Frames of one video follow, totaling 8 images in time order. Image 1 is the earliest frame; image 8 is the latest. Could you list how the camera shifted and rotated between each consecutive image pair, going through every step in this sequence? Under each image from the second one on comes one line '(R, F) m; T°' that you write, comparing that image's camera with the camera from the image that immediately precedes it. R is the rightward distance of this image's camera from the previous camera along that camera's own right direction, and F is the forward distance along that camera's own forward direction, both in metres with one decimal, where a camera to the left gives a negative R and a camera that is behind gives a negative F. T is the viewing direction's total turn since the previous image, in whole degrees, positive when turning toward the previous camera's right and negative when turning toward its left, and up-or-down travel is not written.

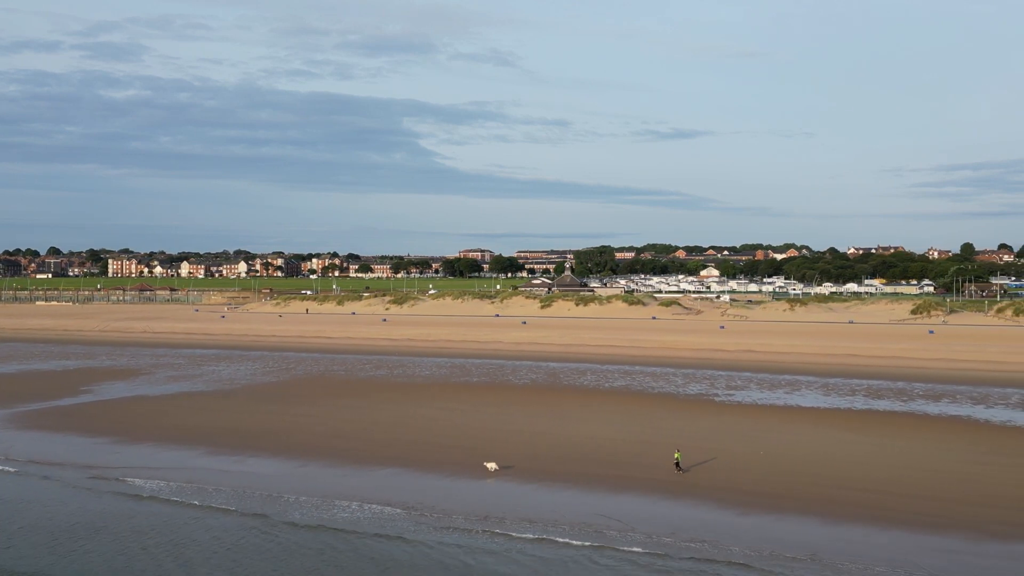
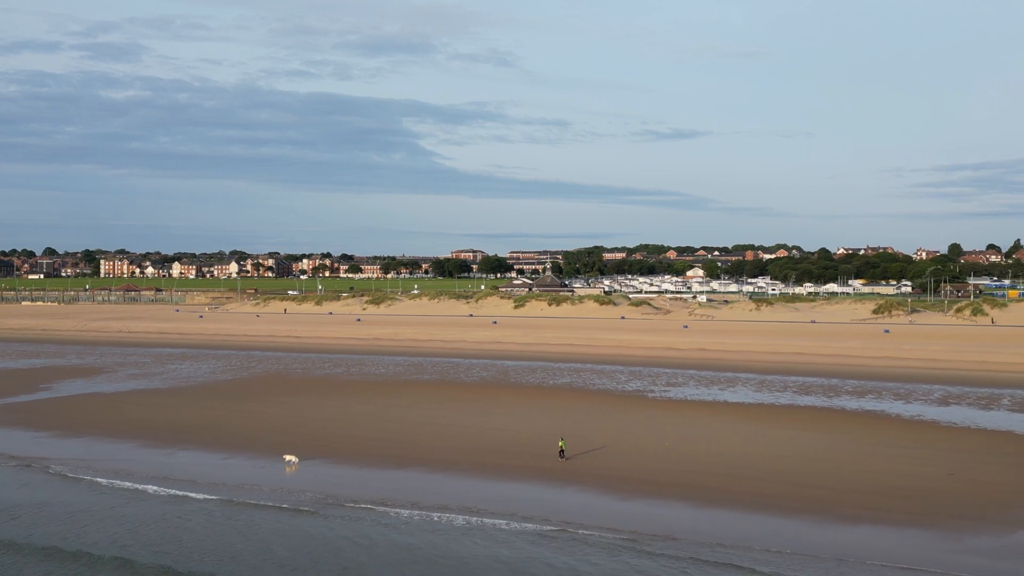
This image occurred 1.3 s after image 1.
(+1.4, -0.7) m; 0°
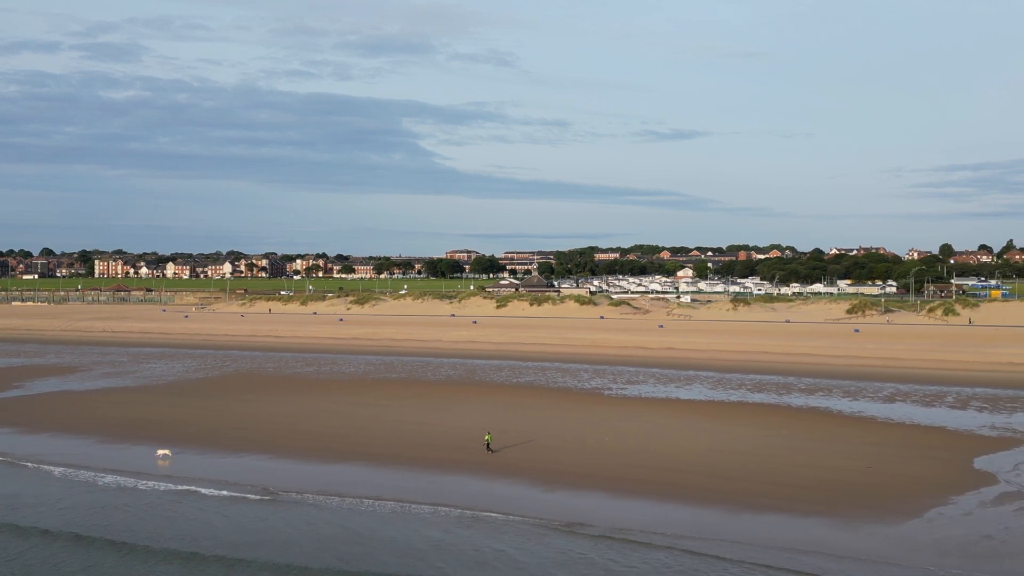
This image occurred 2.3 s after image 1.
(+1.0, -0.5) m; 0°
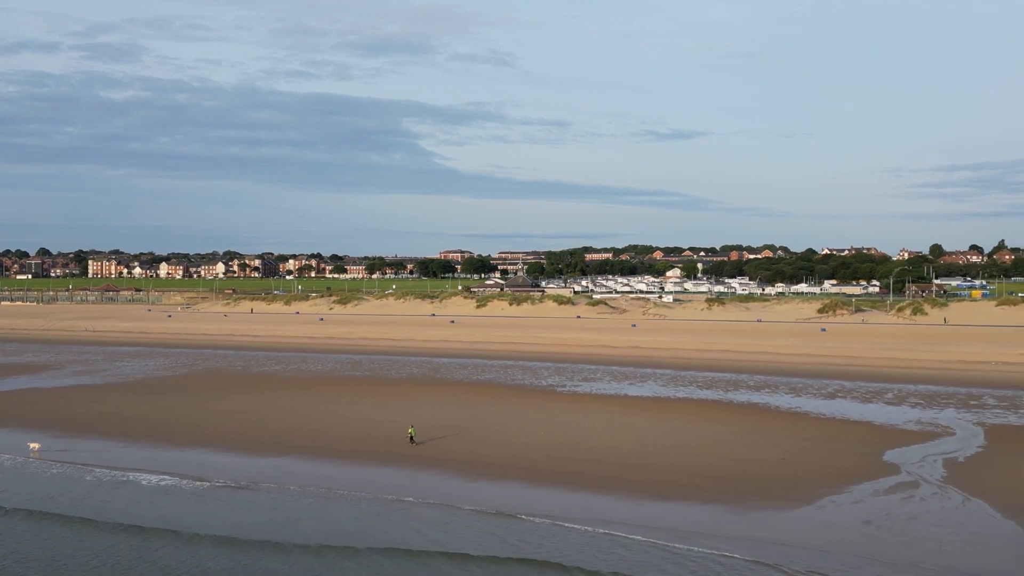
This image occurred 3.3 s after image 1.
(+1.1, -0.5) m; 0°
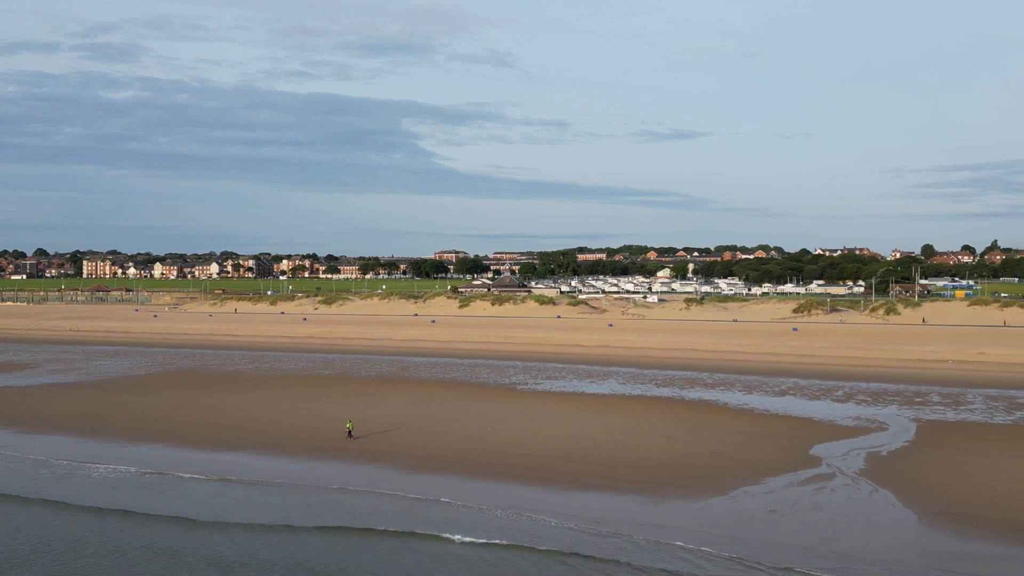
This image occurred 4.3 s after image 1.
(+1.0, -0.5) m; 0°
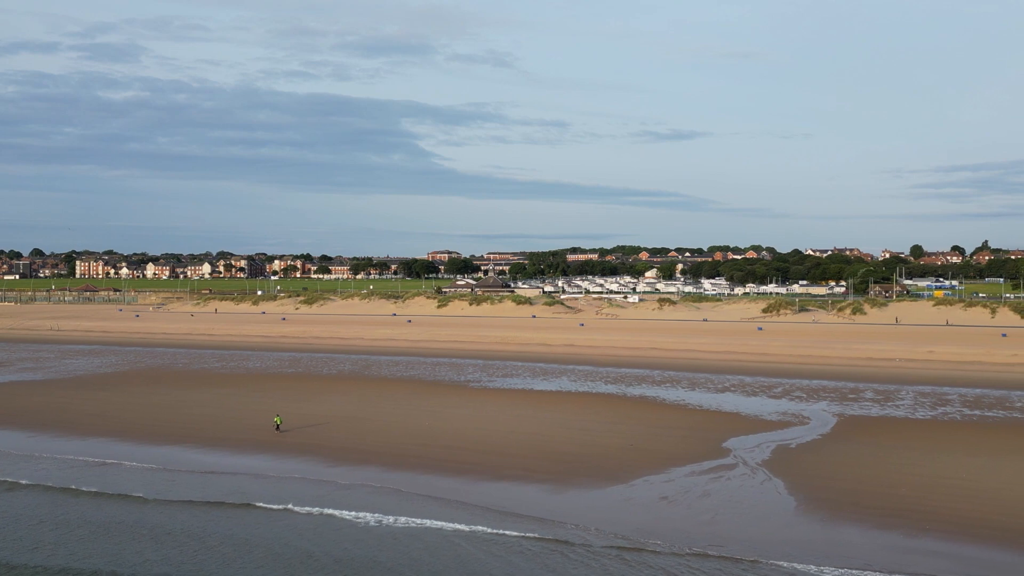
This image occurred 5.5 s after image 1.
(+1.2, -0.6) m; 0°
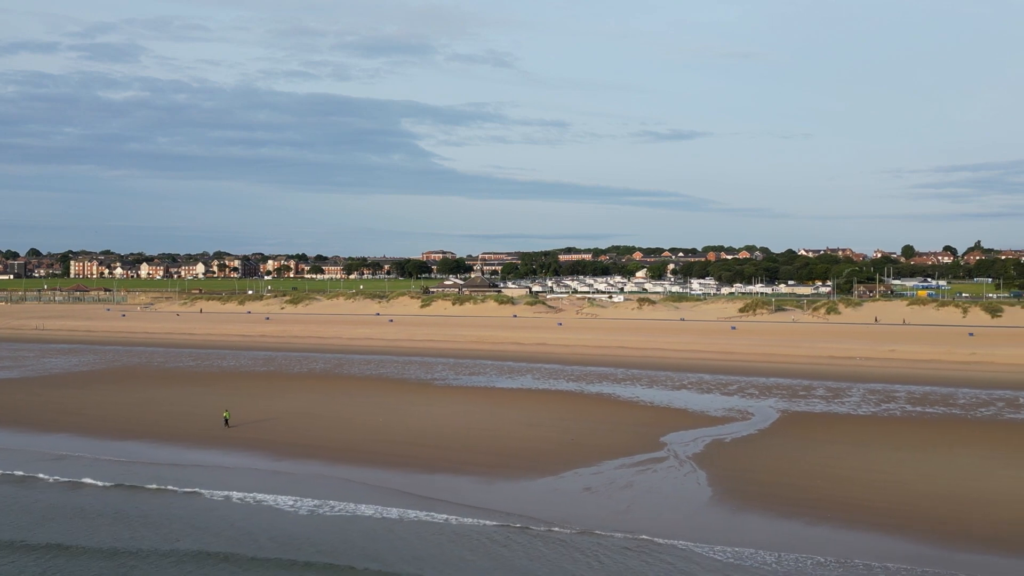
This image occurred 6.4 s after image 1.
(+1.0, -0.4) m; 0°
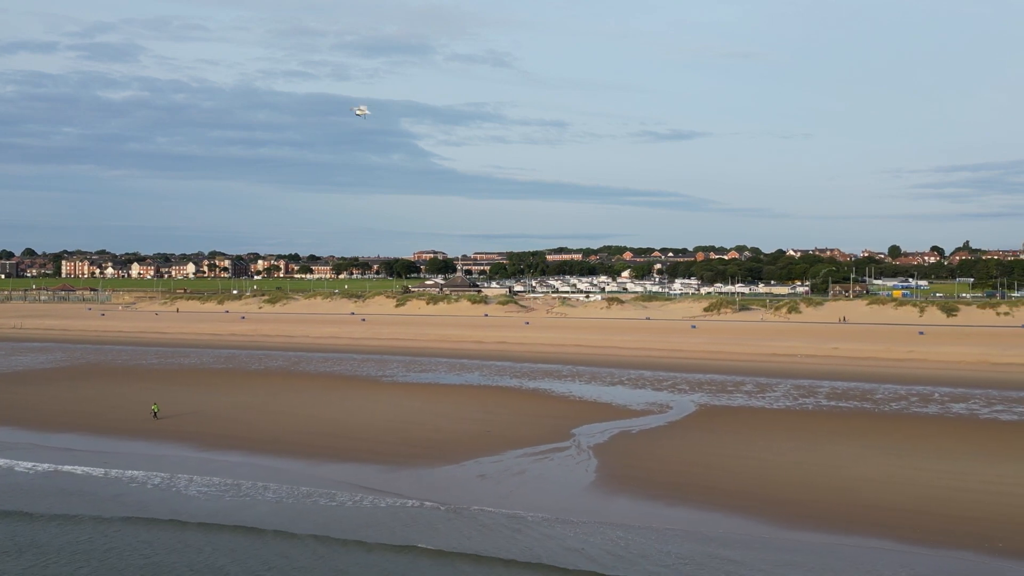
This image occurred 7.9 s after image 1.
(+1.5, -0.7) m; 0°
